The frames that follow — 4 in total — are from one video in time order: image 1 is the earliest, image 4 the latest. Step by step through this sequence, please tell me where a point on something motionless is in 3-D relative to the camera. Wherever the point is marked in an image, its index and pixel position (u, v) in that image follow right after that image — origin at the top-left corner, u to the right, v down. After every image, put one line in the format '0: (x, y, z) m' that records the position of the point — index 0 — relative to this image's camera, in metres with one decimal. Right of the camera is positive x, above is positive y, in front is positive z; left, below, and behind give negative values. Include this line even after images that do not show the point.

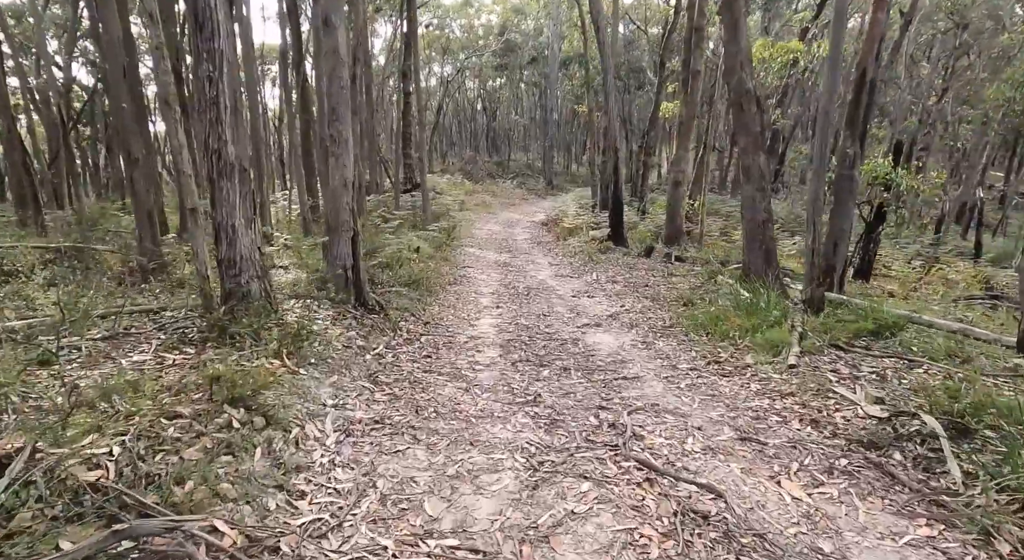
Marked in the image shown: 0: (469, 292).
0: (-0.8, -0.2, +10.5) m
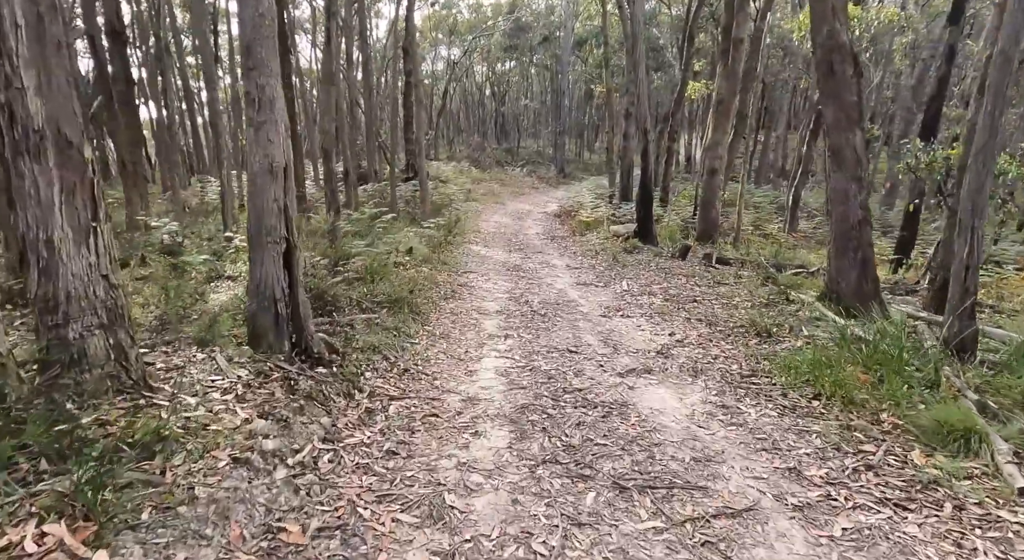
0: (-0.6, -0.5, +8.2) m
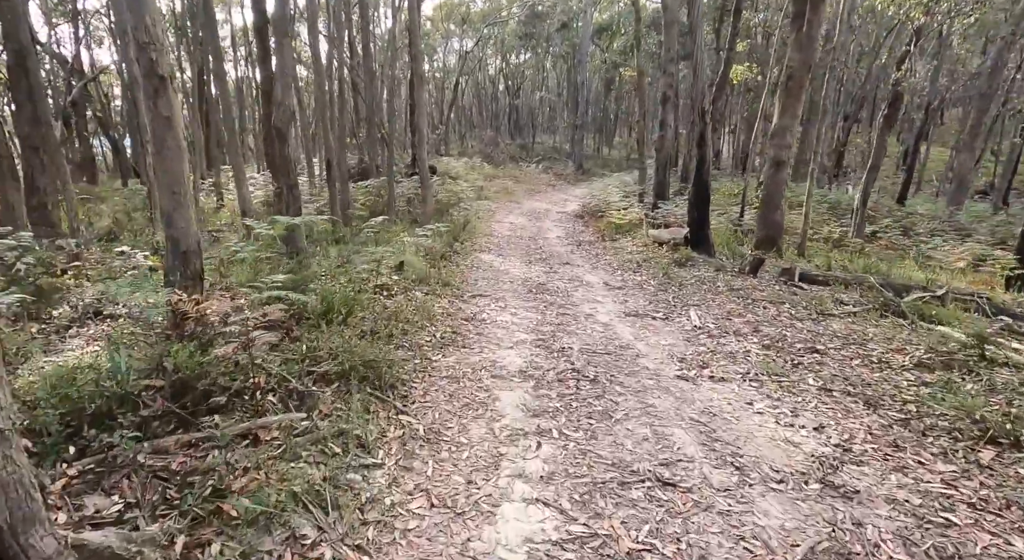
0: (-0.3, -0.9, +5.3) m
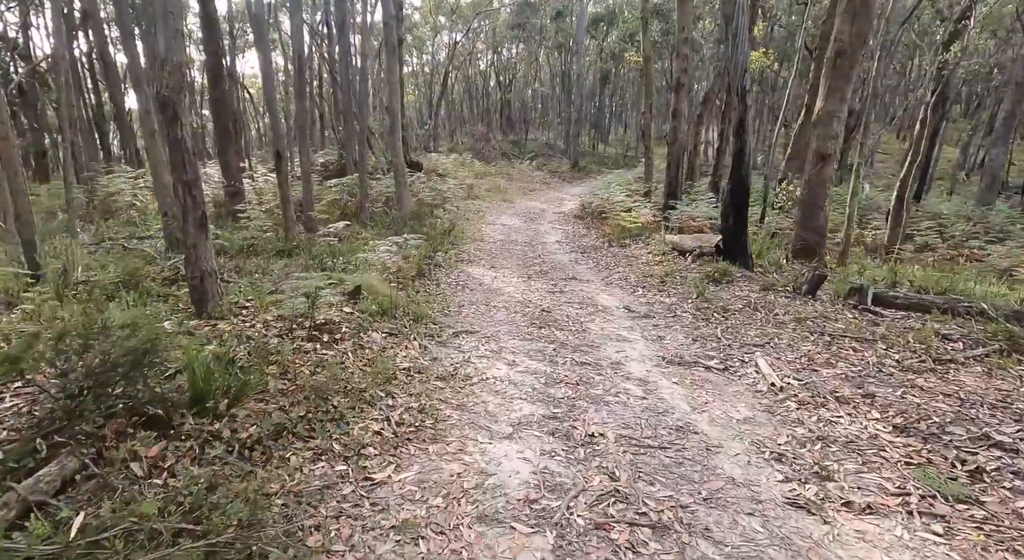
0: (-0.3, -1.2, +3.0) m
